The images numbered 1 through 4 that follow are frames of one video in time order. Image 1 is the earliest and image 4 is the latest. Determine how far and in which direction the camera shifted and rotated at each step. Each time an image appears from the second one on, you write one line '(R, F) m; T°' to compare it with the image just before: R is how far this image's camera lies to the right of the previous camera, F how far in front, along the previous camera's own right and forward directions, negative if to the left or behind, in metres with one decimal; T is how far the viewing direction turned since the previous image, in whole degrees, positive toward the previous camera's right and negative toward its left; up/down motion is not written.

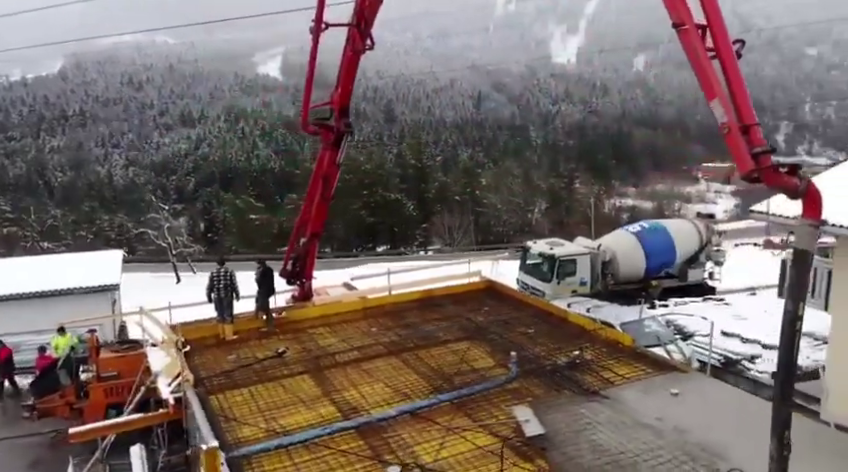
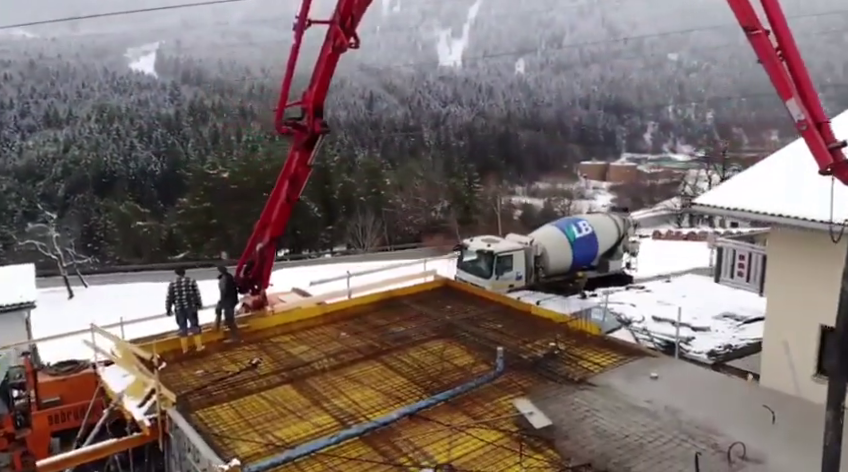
(-1.6, +0.1) m; +10°
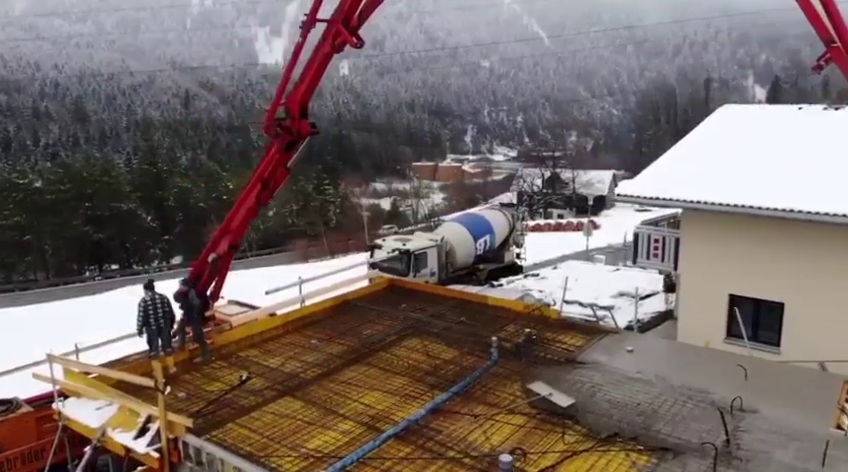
(-3.0, +0.2) m; +17°
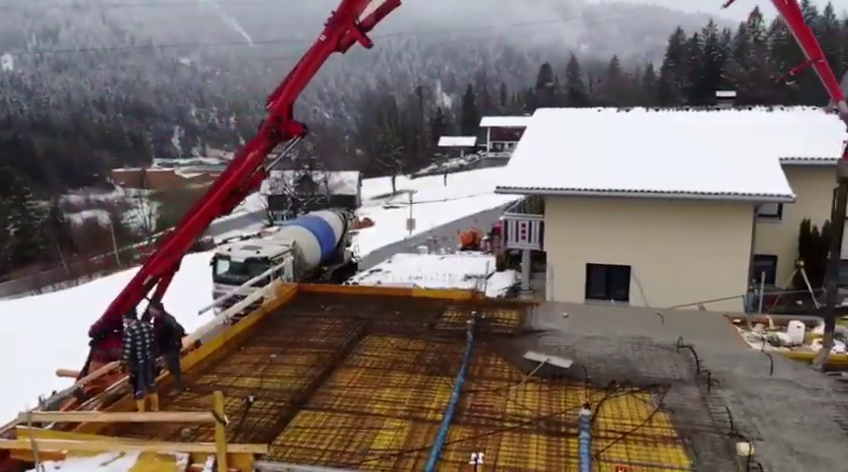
(-4.8, +0.8) m; +27°
